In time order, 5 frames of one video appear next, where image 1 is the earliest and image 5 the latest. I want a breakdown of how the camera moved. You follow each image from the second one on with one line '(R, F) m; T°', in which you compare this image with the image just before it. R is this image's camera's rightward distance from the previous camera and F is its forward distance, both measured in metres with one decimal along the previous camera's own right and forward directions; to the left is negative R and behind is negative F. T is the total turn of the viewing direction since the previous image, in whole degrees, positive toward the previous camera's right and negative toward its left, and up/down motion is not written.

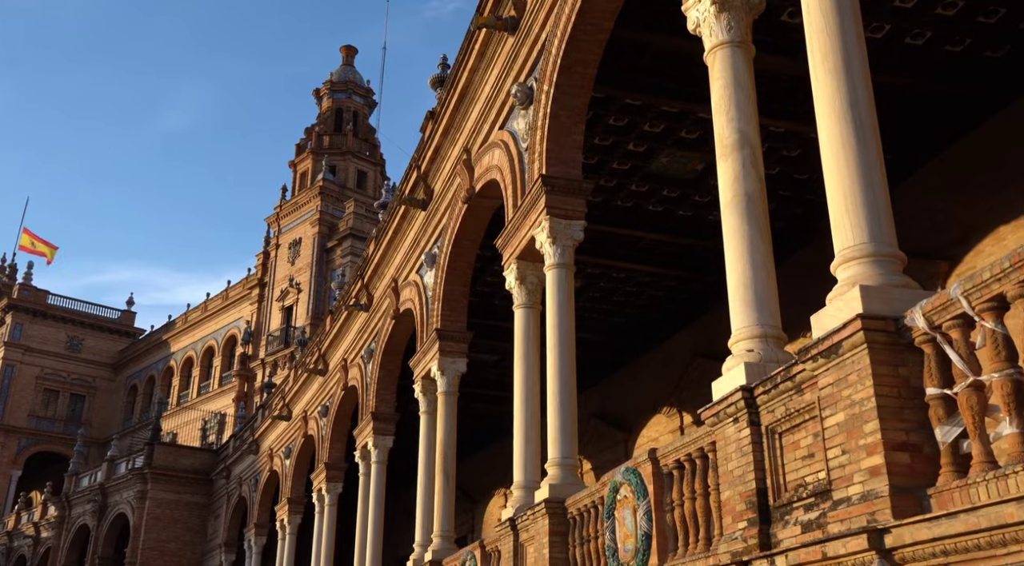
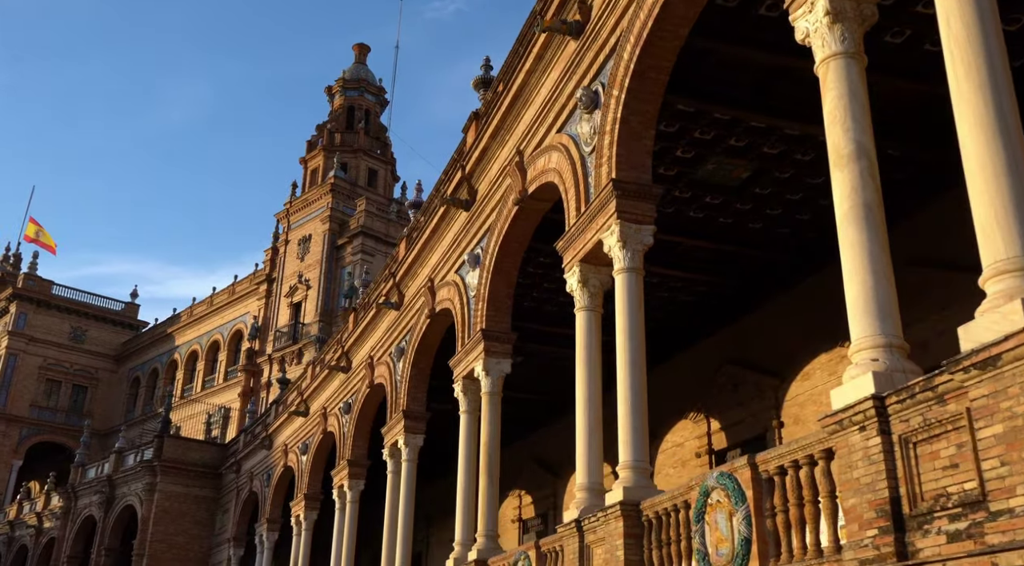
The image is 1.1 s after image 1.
(-0.6, 0.0) m; 0°
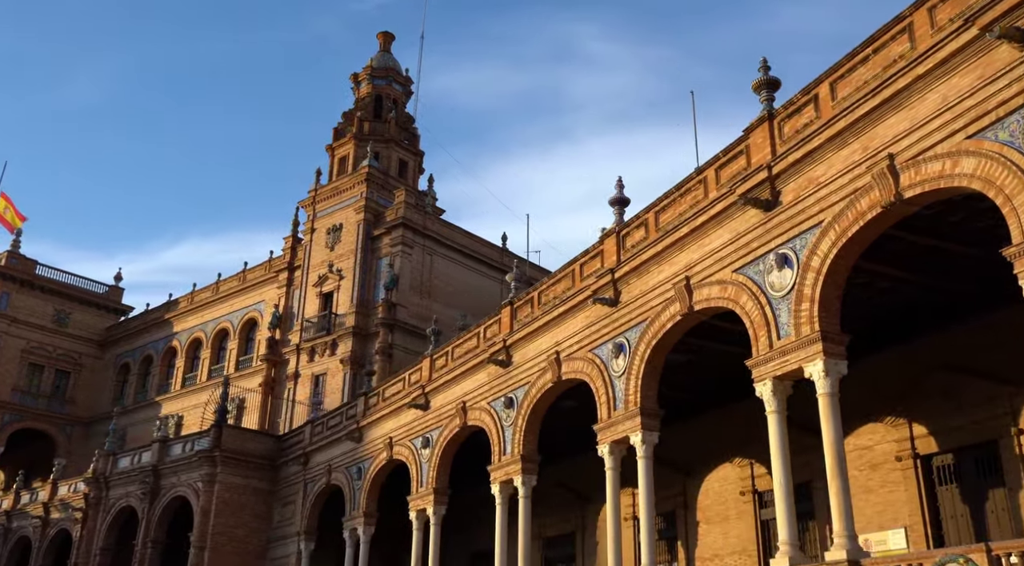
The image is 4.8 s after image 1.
(-5.0, +0.3) m; +4°
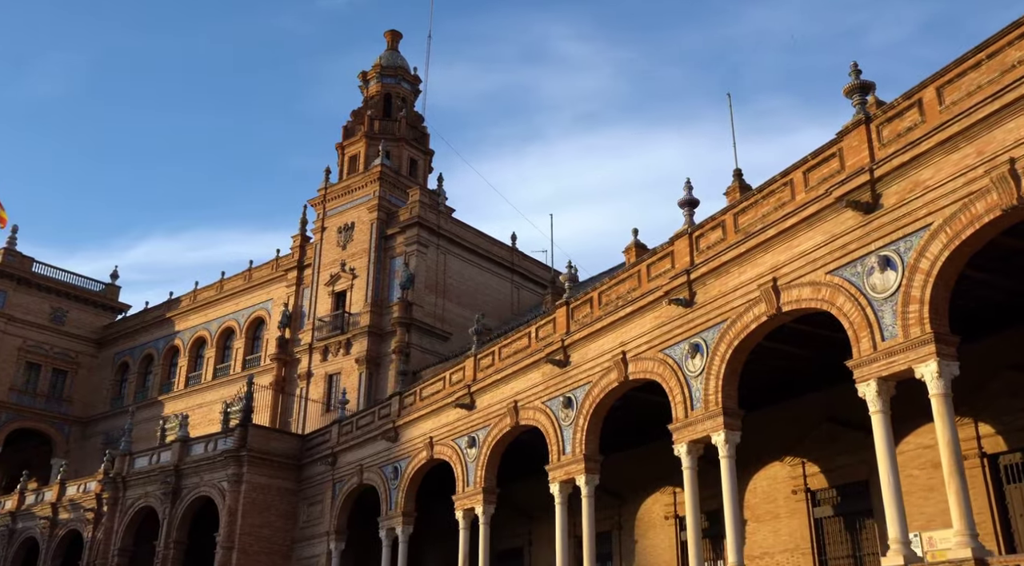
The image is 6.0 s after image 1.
(-1.8, -0.1) m; +1°
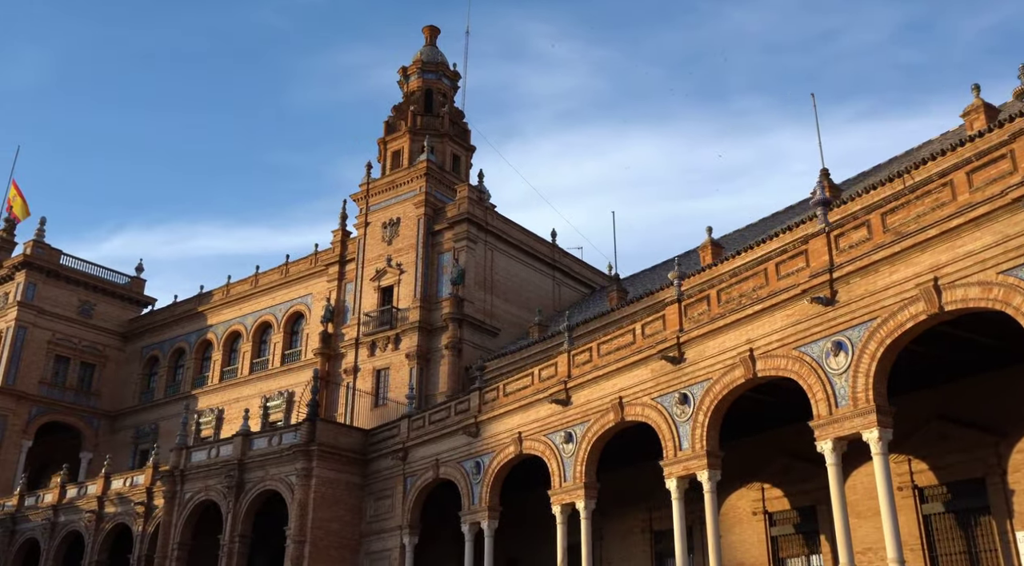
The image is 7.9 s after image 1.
(-2.8, -0.1) m; +1°
